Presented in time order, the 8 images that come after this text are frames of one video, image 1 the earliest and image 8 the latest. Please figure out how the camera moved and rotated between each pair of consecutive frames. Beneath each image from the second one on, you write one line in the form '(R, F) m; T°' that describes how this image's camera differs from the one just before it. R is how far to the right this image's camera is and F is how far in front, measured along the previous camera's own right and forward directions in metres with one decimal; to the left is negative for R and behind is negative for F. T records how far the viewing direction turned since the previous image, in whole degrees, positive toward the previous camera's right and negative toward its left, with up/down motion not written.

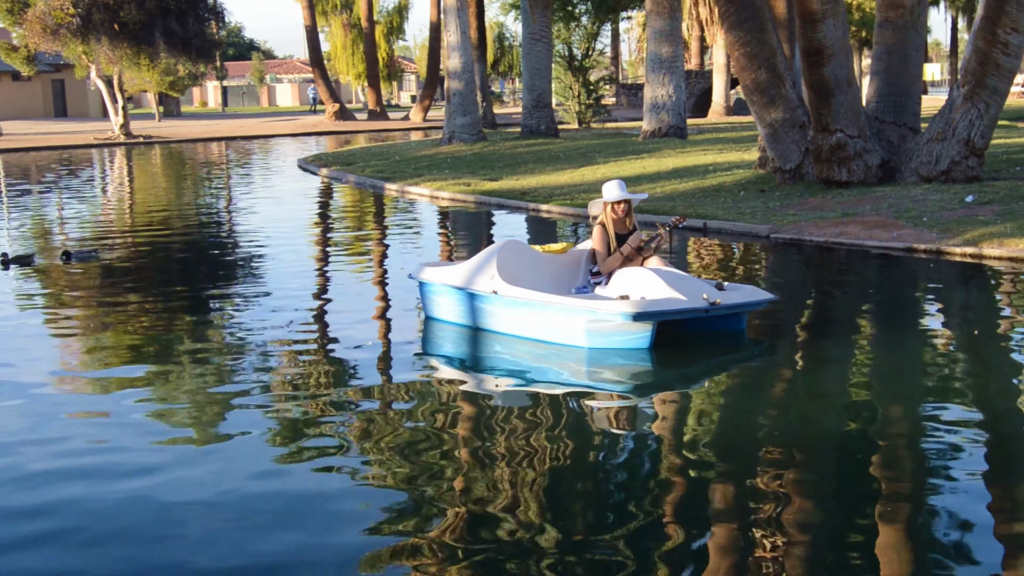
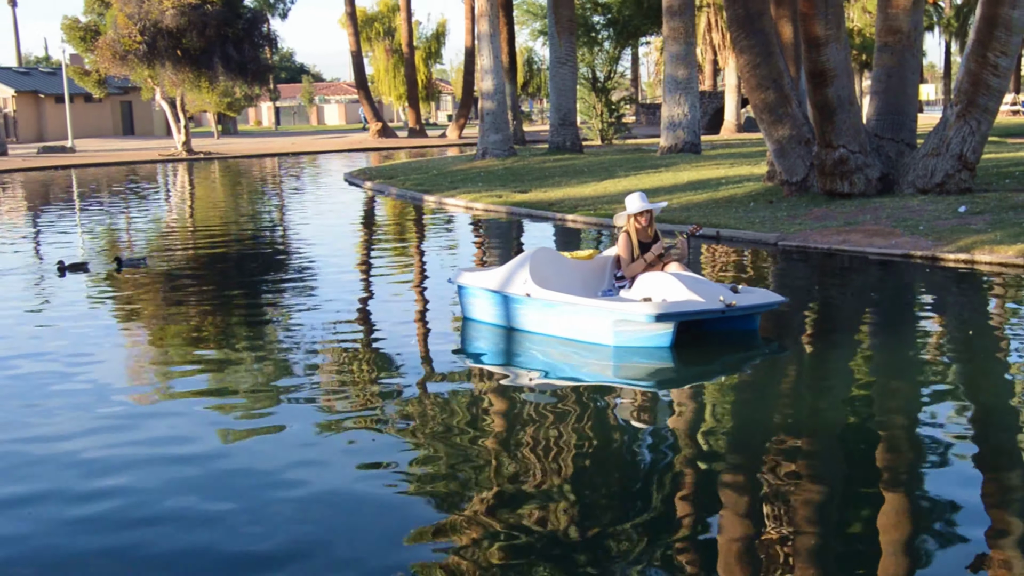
(-0.3, -0.9) m; 0°
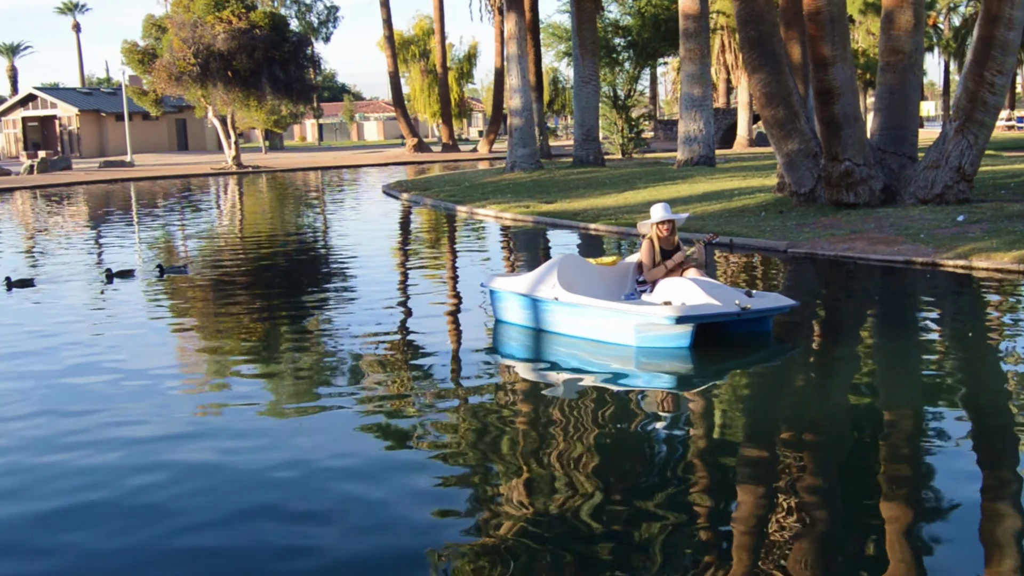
(-0.2, -0.8) m; 0°
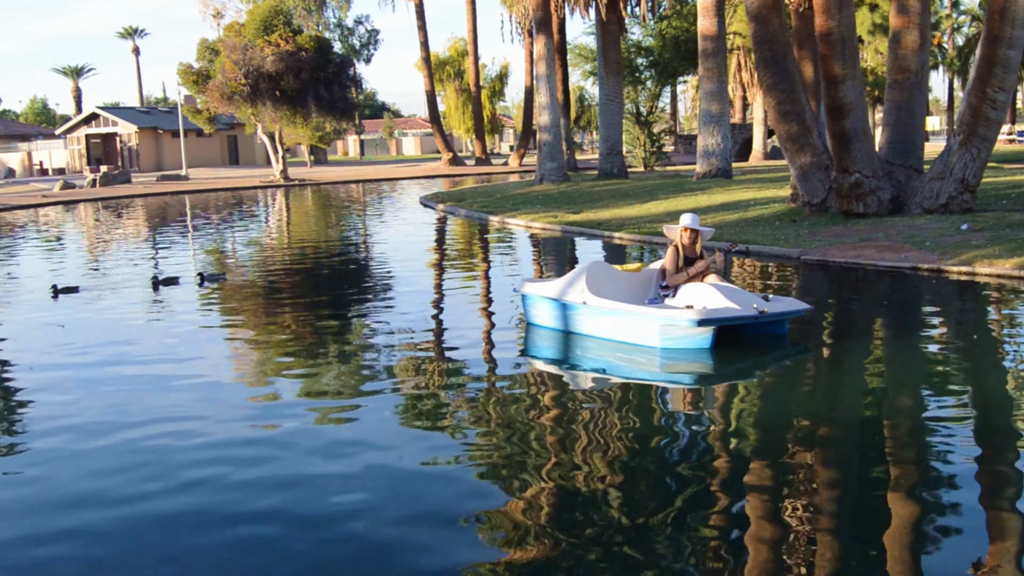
(-0.2, -0.7) m; -1°
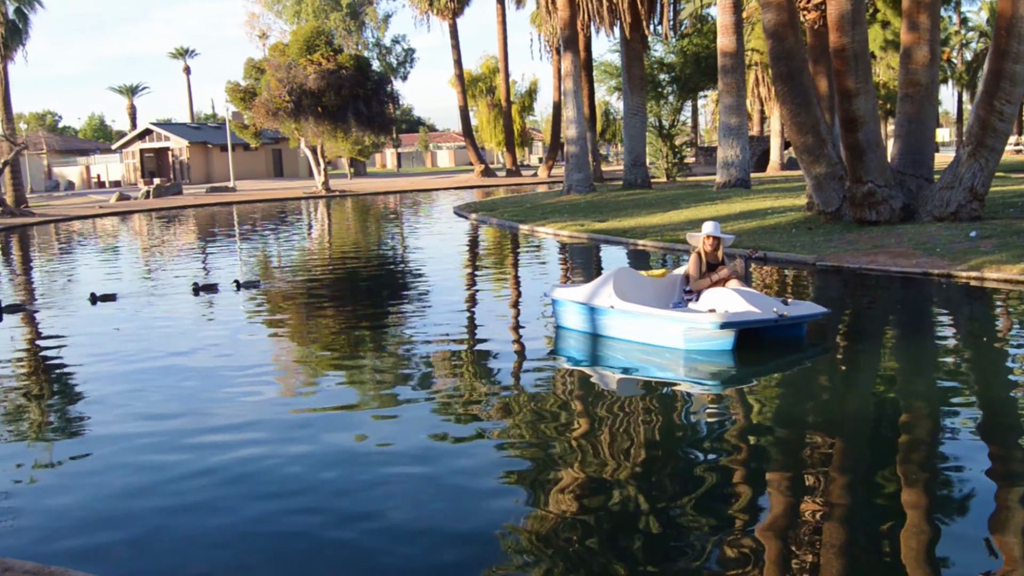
(-0.2, -0.7) m; -1°
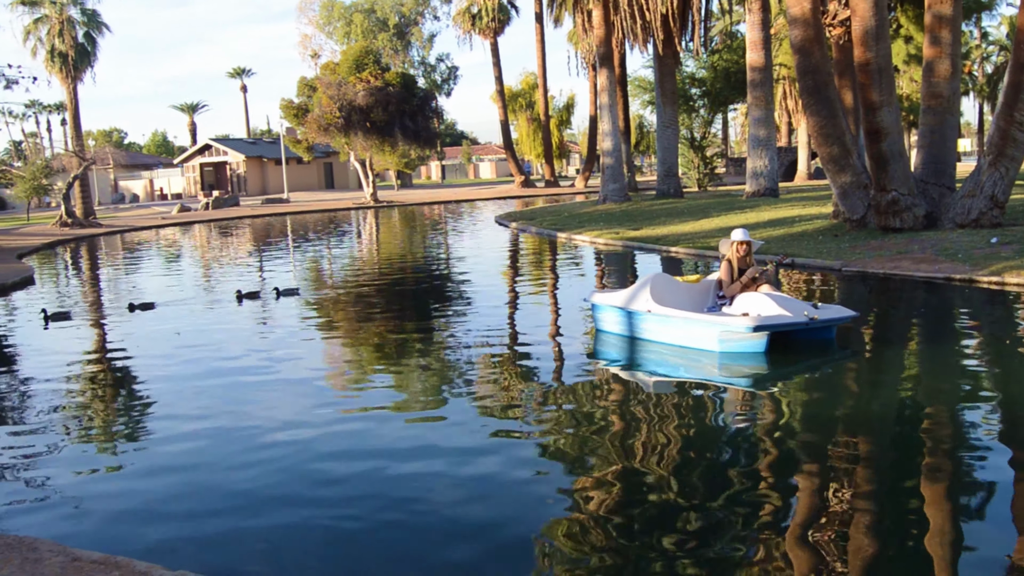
(-0.3, -0.7) m; -1°
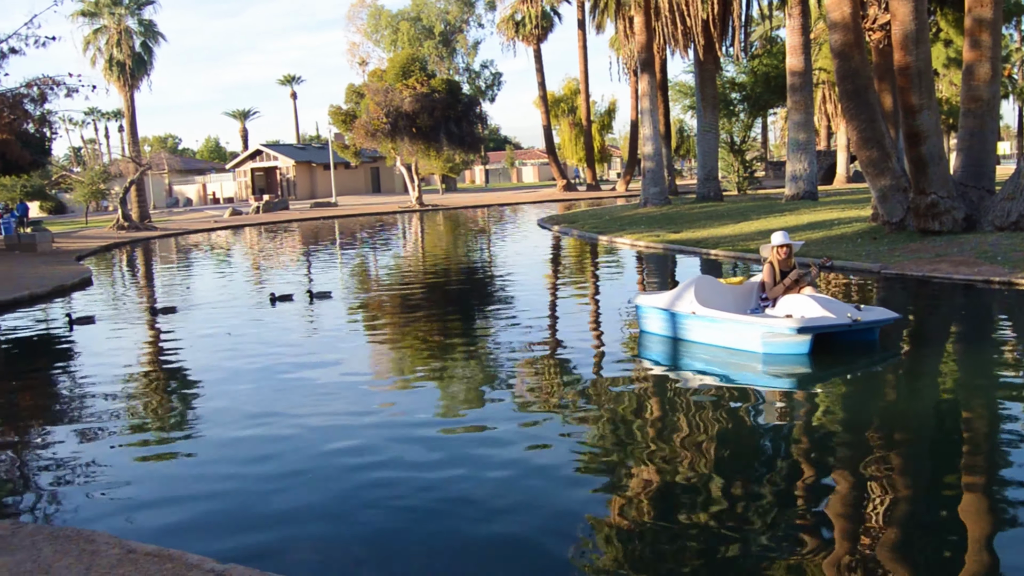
(-0.2, -0.3) m; -2°
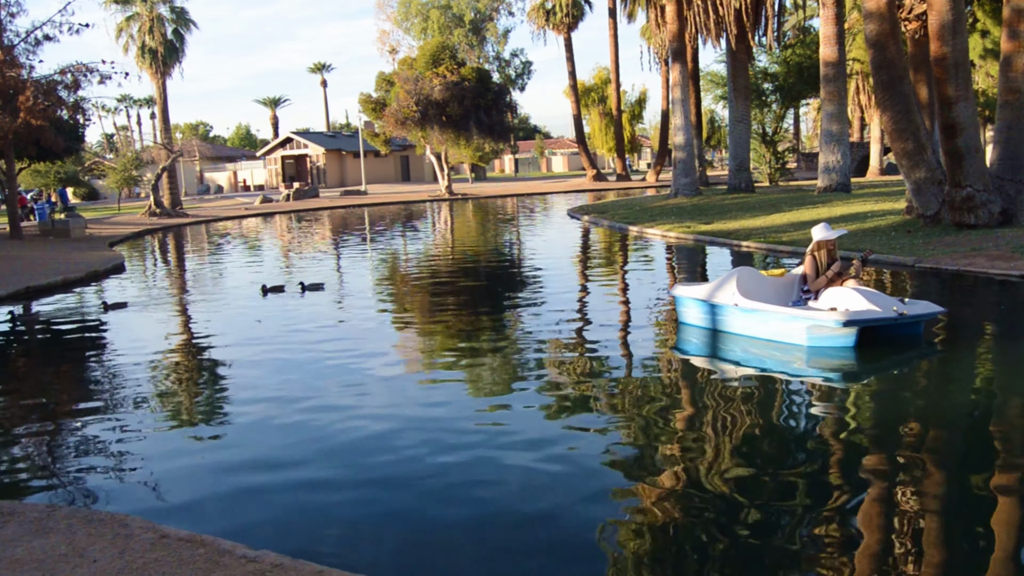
(-0.1, 0.0) m; -1°
